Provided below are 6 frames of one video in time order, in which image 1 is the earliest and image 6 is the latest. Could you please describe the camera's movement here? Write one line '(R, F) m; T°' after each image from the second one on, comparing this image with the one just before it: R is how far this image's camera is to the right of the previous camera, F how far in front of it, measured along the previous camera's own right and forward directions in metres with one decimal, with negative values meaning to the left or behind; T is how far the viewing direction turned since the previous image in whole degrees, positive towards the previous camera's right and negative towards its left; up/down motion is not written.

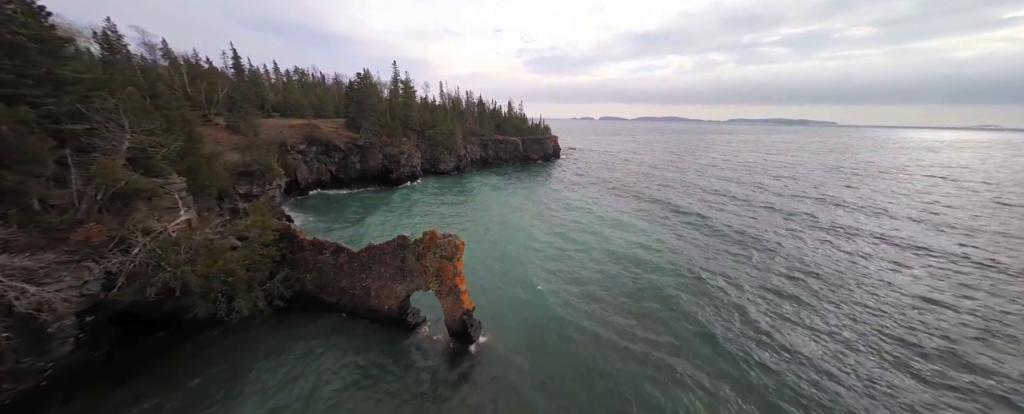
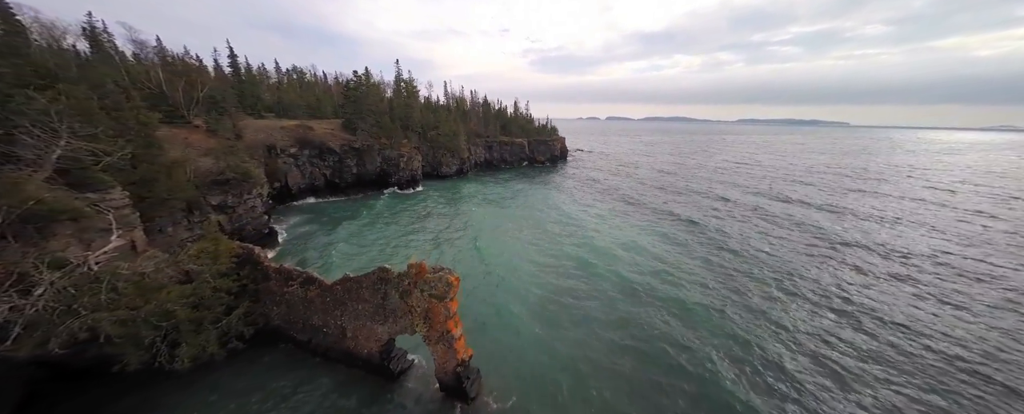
(-0.1, +2.7) m; -1°
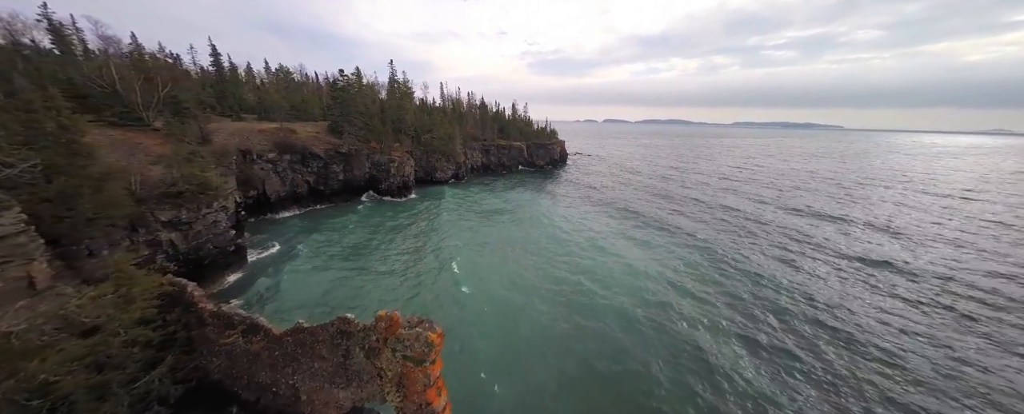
(-0.1, +2.5) m; 0°
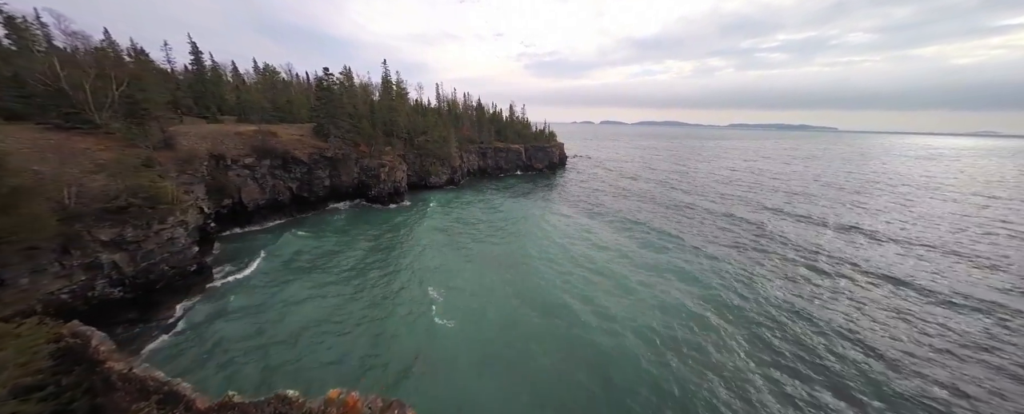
(-0.1, +2.2) m; +1°
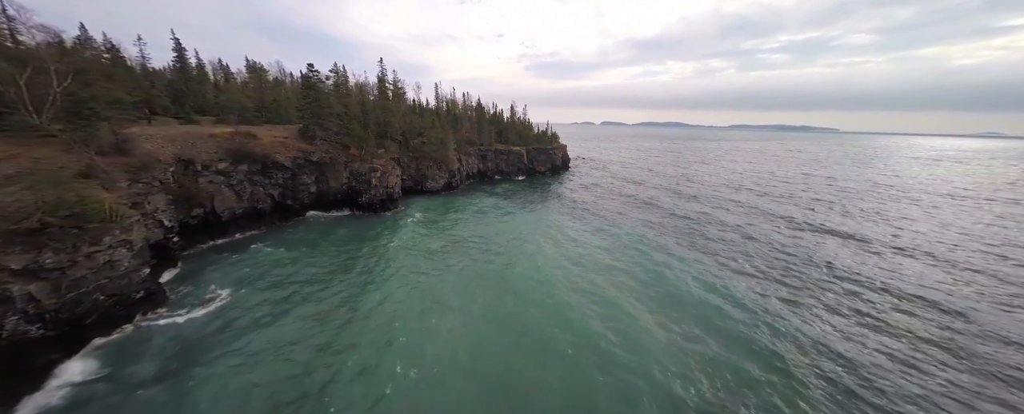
(-0.1, +2.7) m; 0°
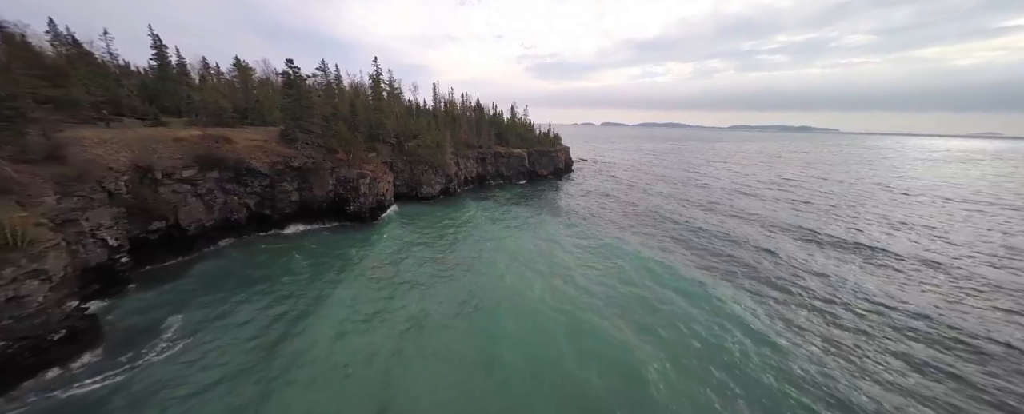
(-0.2, +2.7) m; 0°
